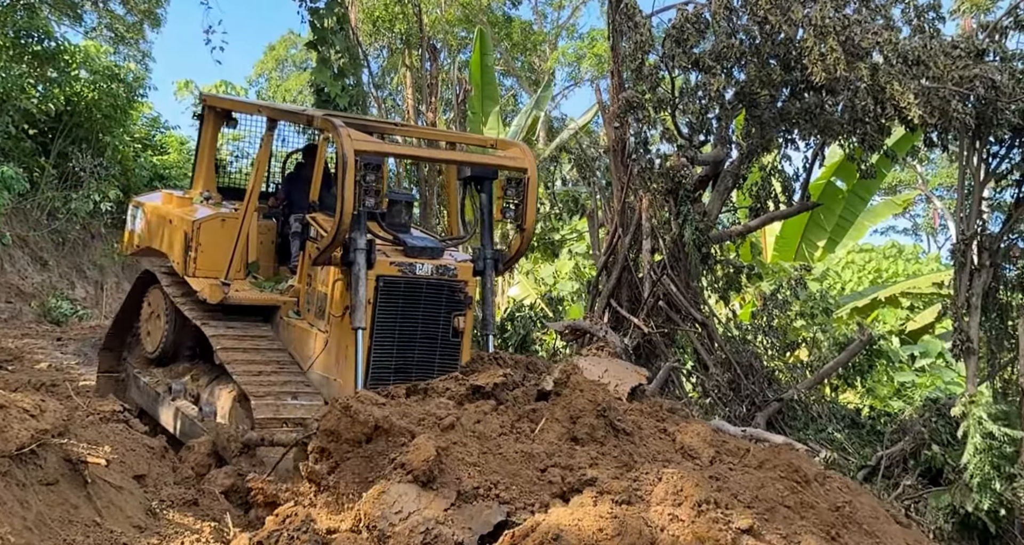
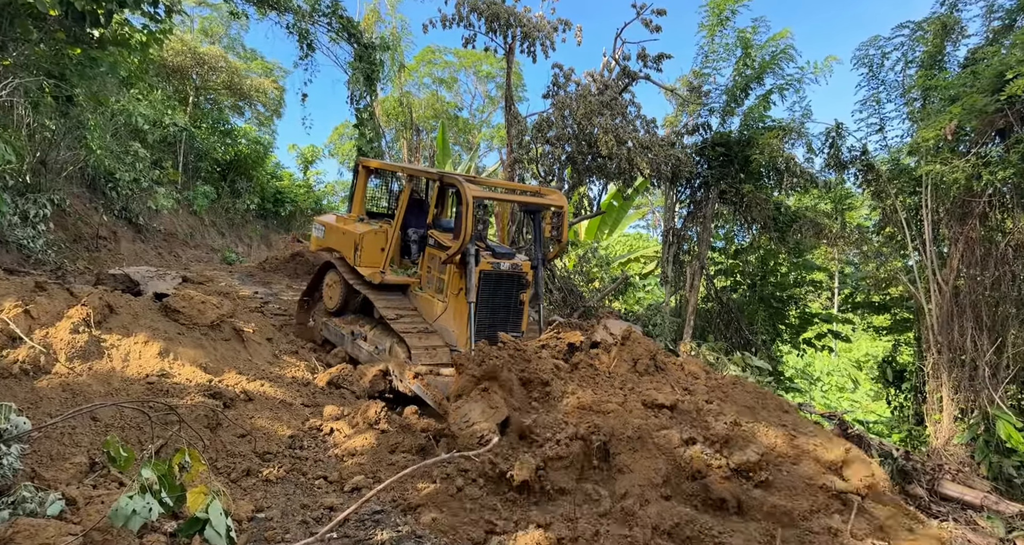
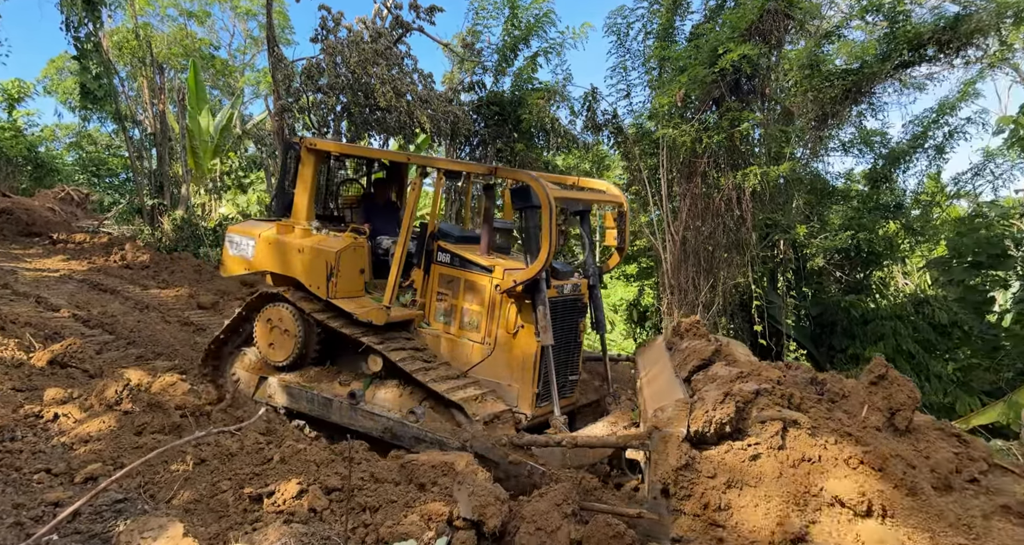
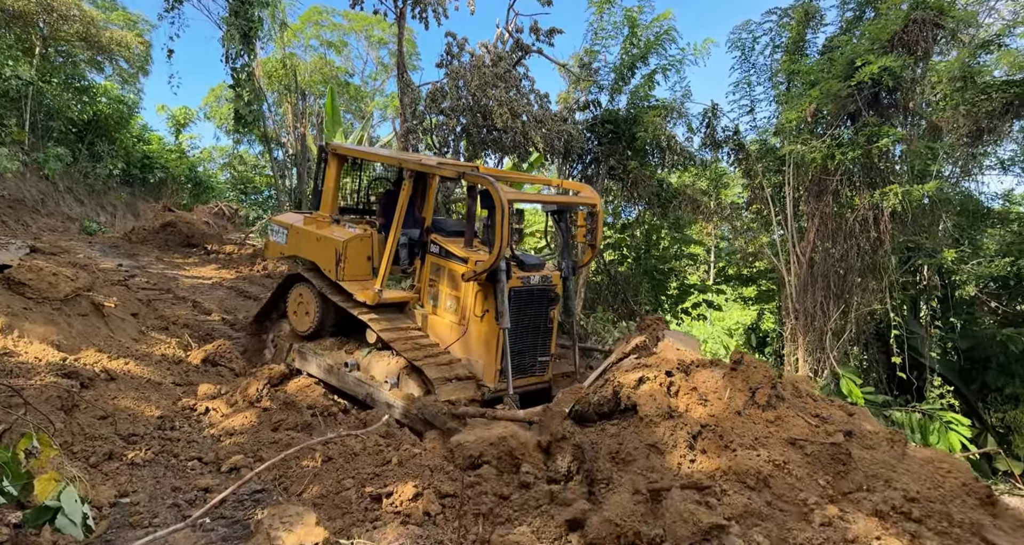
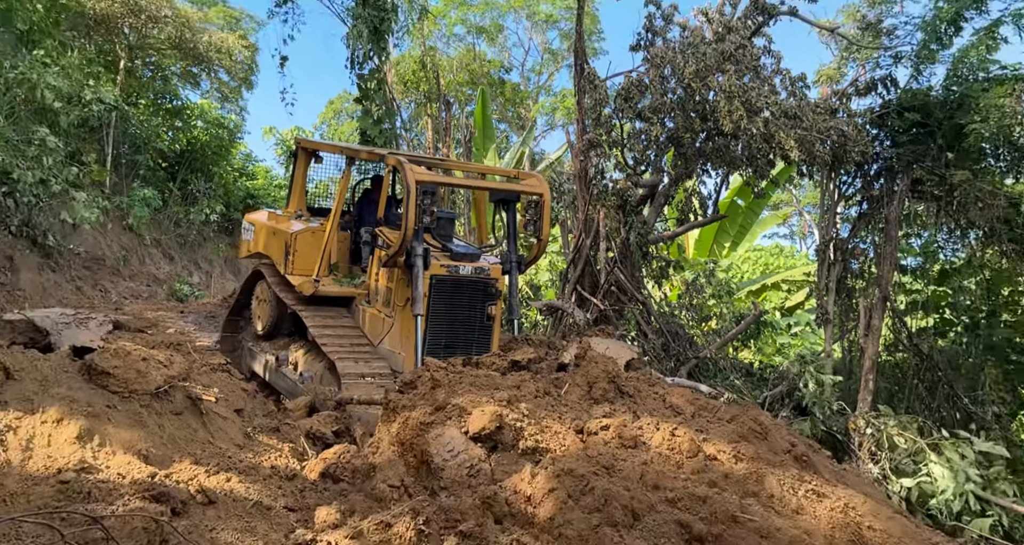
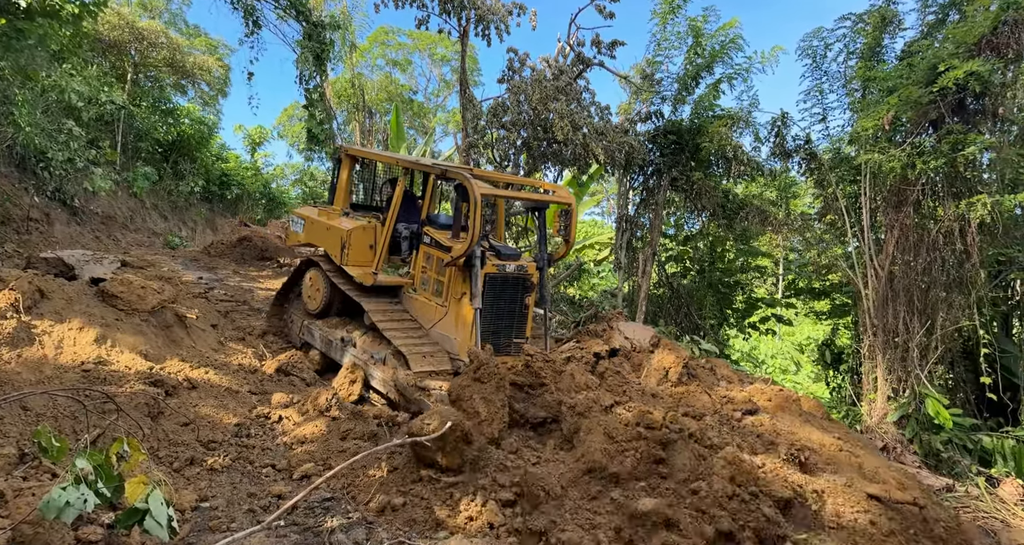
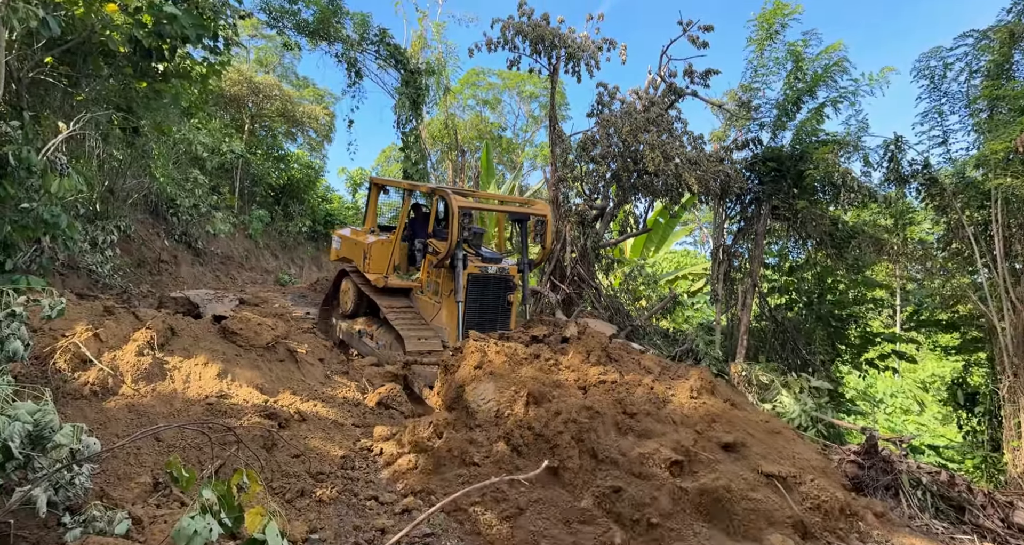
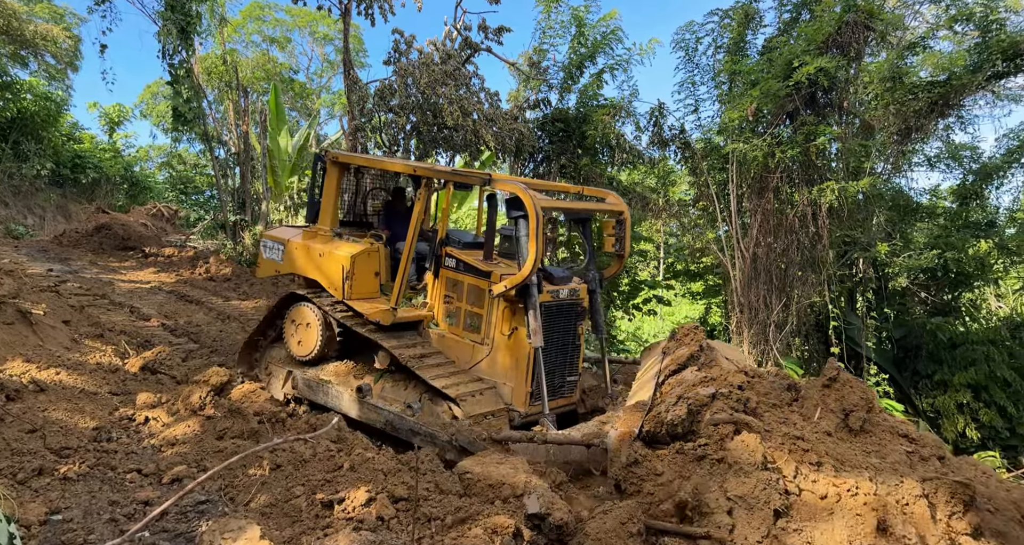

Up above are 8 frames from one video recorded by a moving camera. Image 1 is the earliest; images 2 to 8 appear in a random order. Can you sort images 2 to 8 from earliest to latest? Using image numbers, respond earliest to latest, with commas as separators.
5, 7, 2, 6, 4, 8, 3
